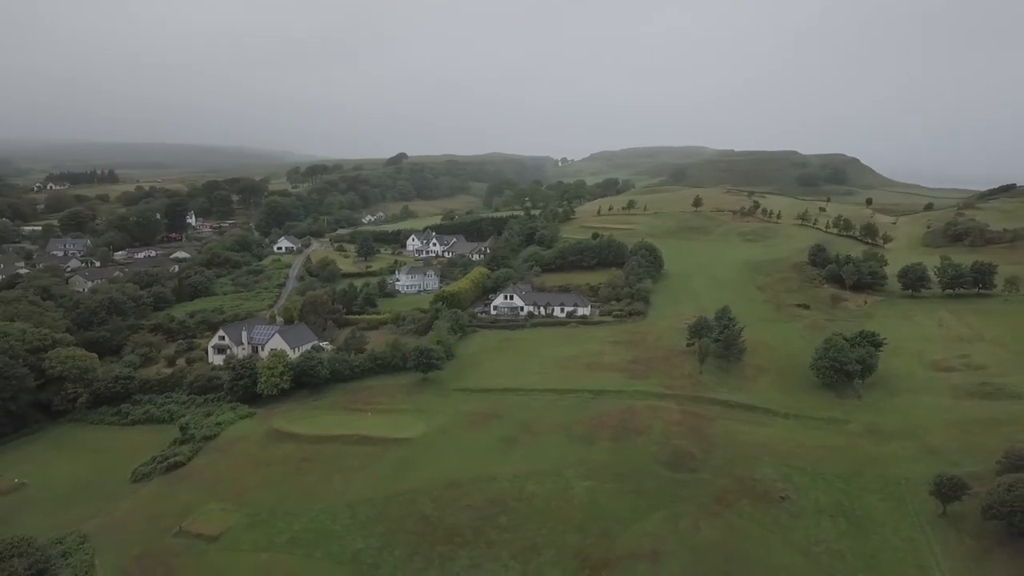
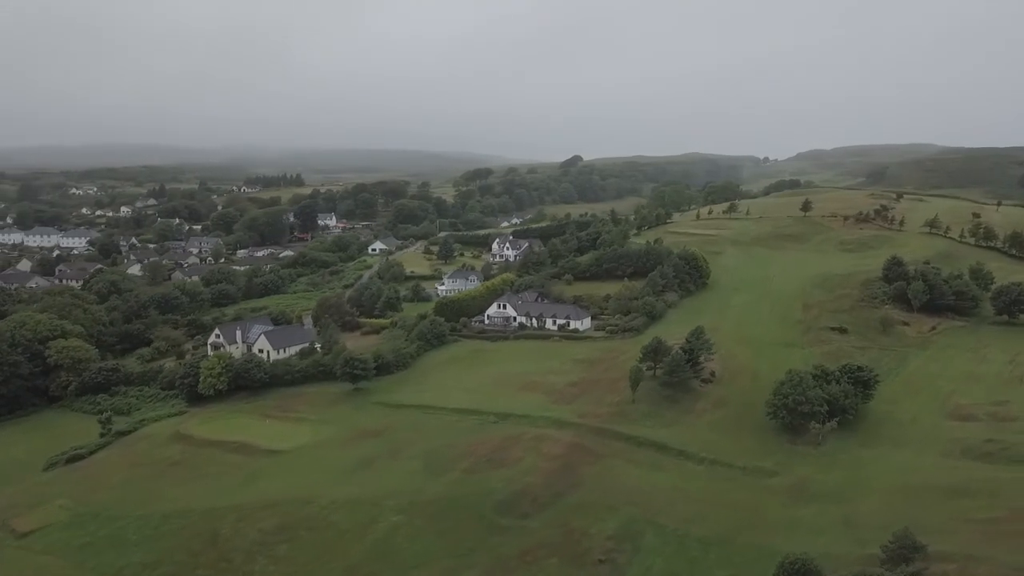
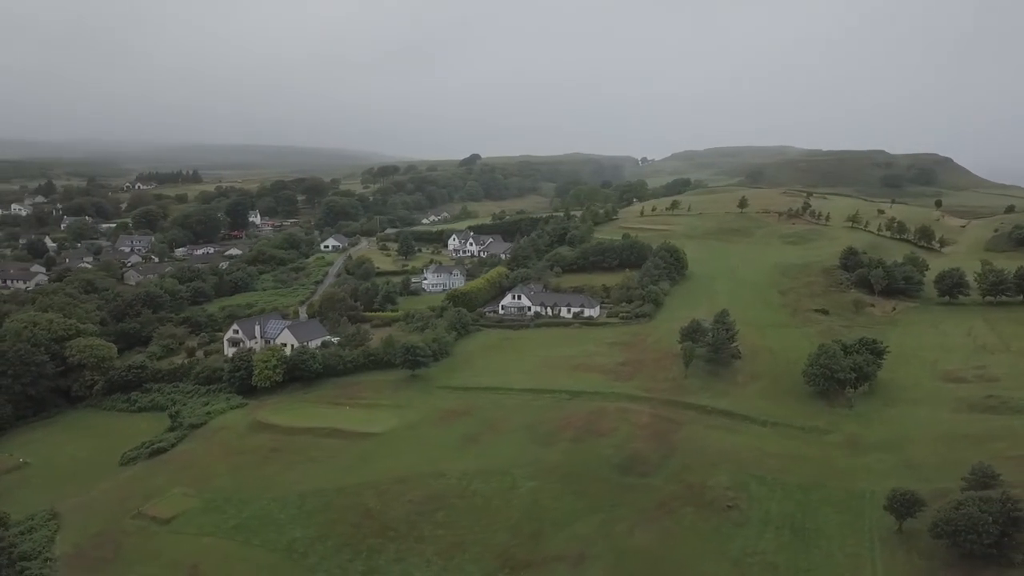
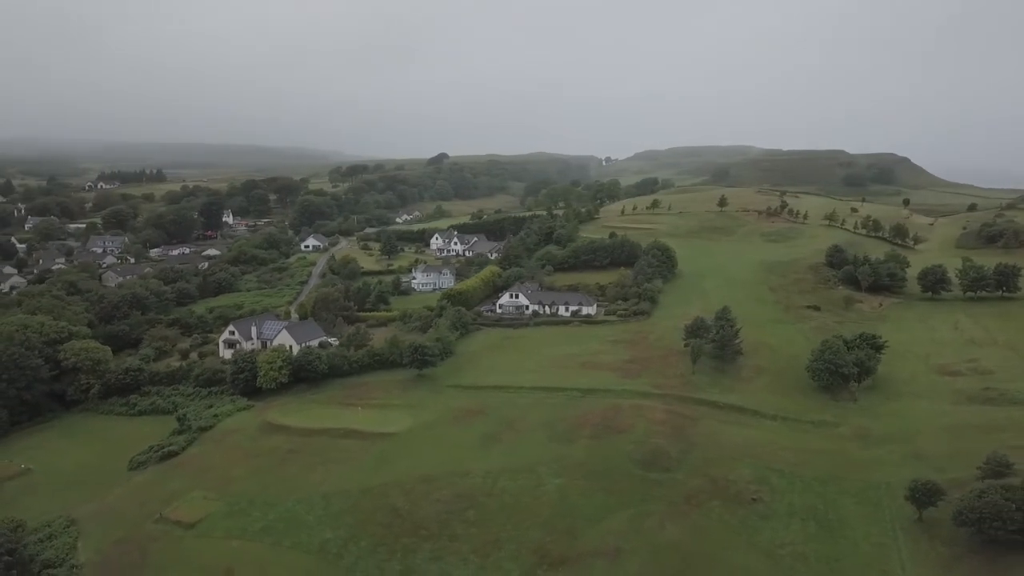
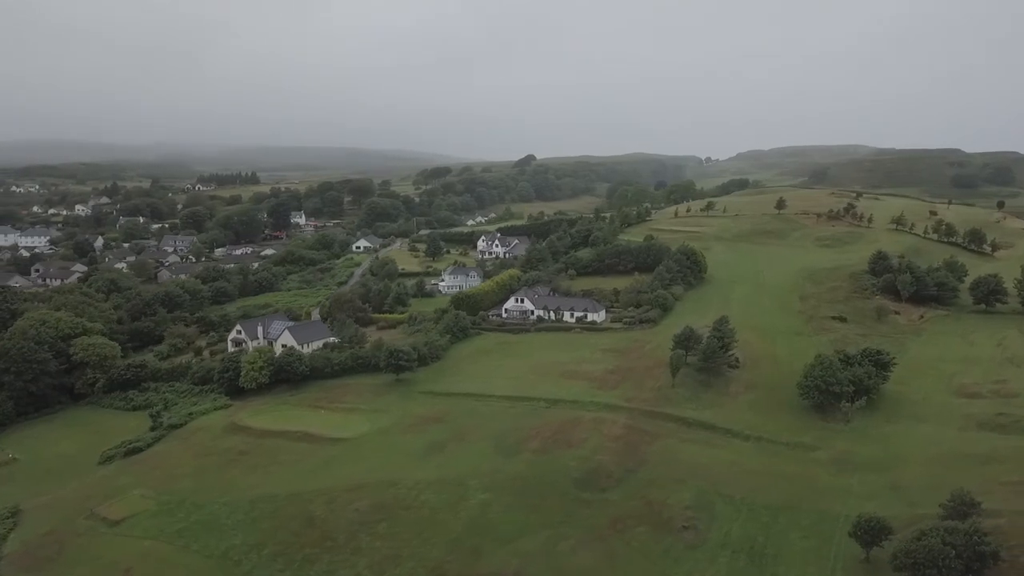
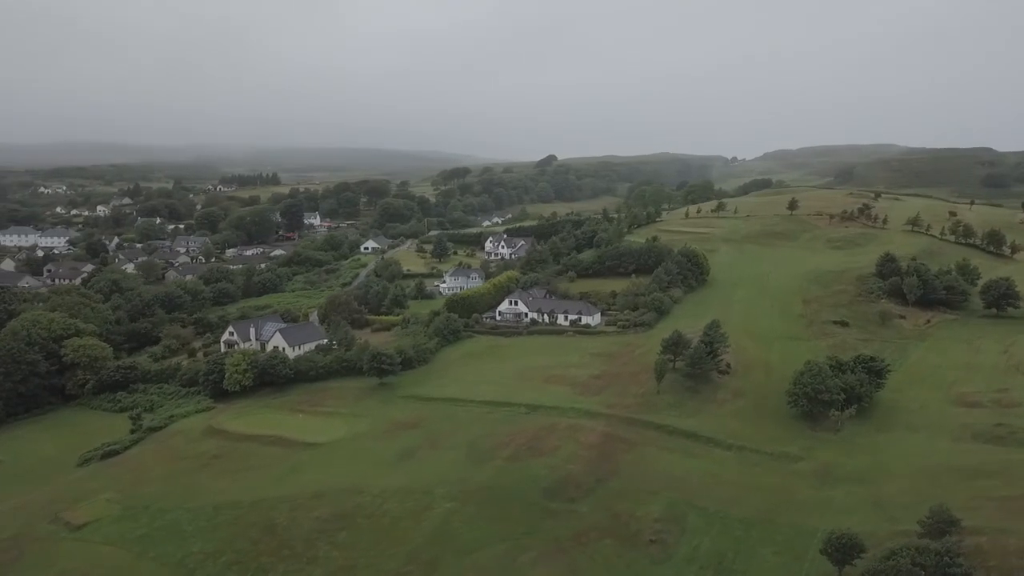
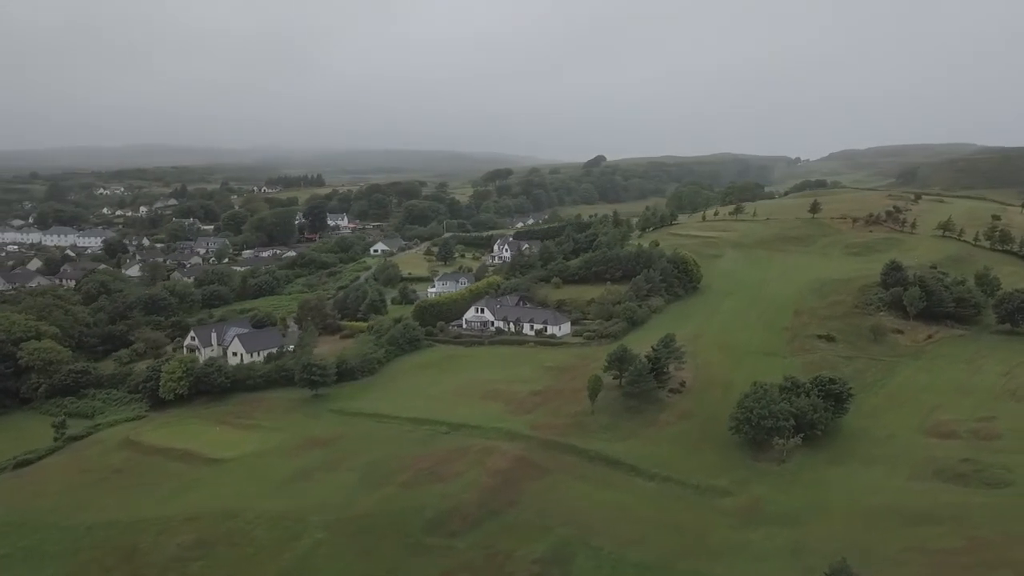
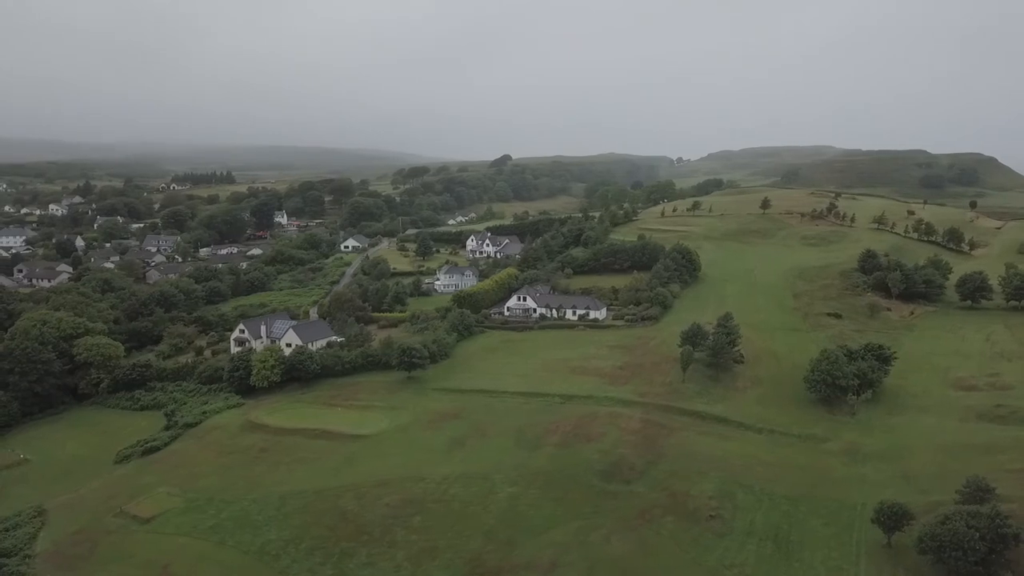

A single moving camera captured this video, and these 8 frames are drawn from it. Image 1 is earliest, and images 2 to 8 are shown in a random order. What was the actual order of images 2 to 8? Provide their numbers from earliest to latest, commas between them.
4, 3, 8, 5, 6, 2, 7
